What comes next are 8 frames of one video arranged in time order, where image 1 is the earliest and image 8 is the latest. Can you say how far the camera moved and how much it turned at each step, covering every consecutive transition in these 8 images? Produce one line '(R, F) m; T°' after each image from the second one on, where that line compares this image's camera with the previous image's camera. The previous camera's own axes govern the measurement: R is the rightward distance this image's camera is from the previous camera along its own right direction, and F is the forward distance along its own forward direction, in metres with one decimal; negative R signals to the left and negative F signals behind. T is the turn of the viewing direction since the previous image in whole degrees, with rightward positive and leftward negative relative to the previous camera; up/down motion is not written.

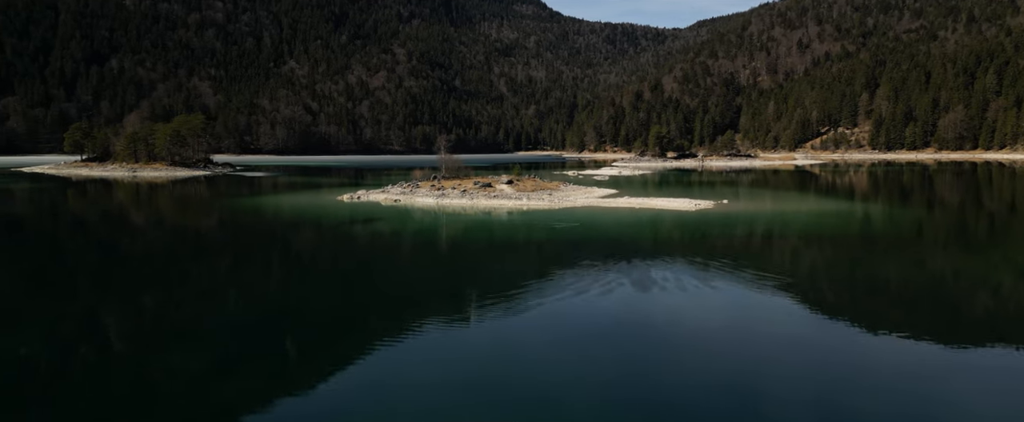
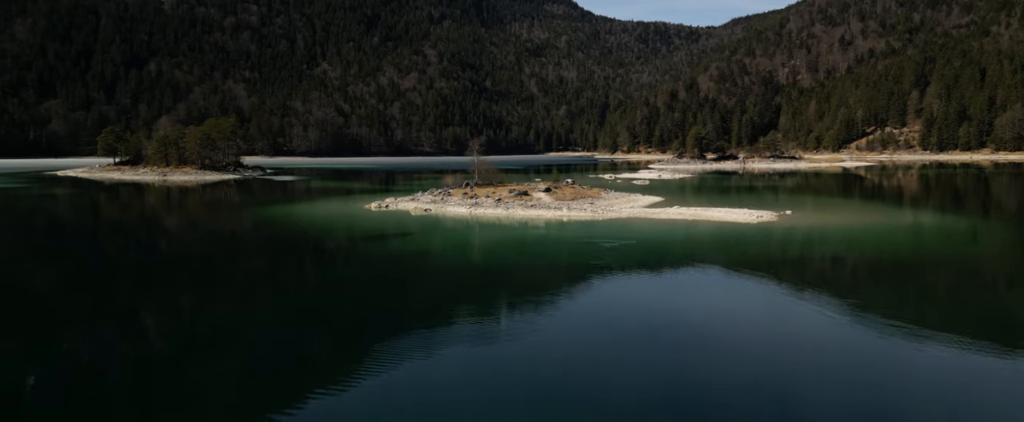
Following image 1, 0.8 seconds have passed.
(-0.2, +1.4) m; -3°
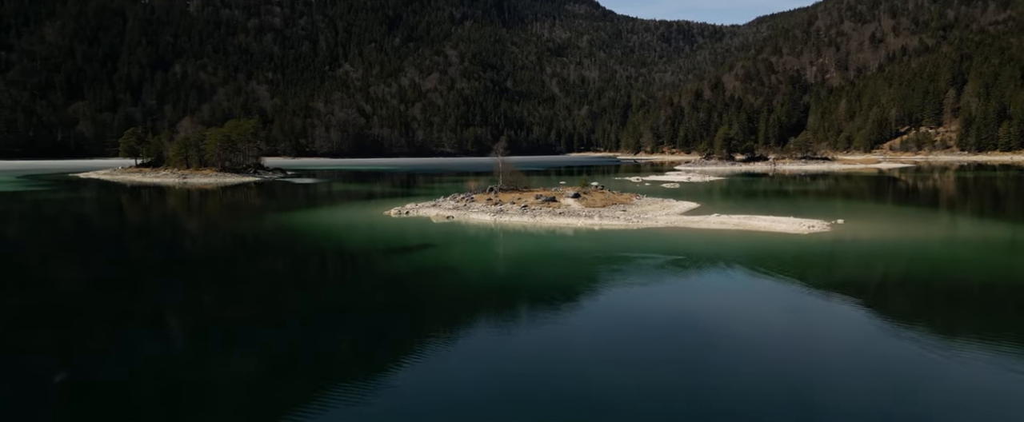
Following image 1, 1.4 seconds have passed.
(-0.2, +1.0) m; -2°
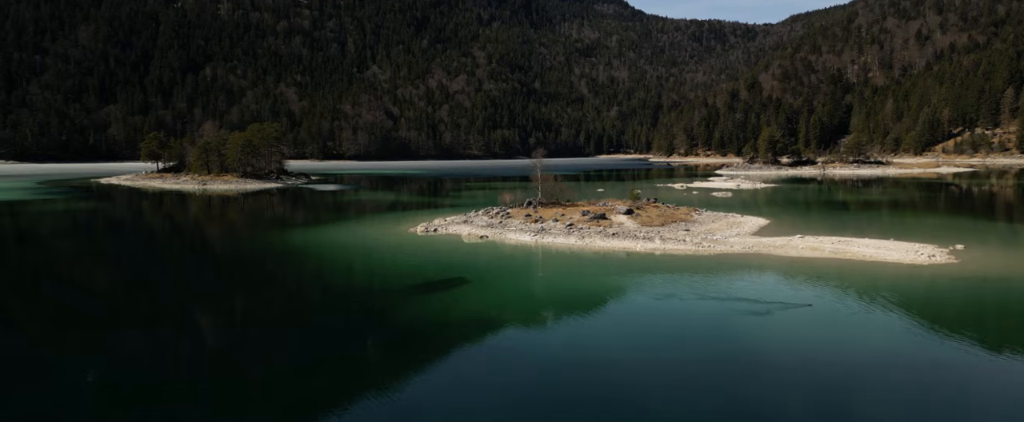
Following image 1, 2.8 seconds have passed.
(-0.4, +2.2) m; -2°
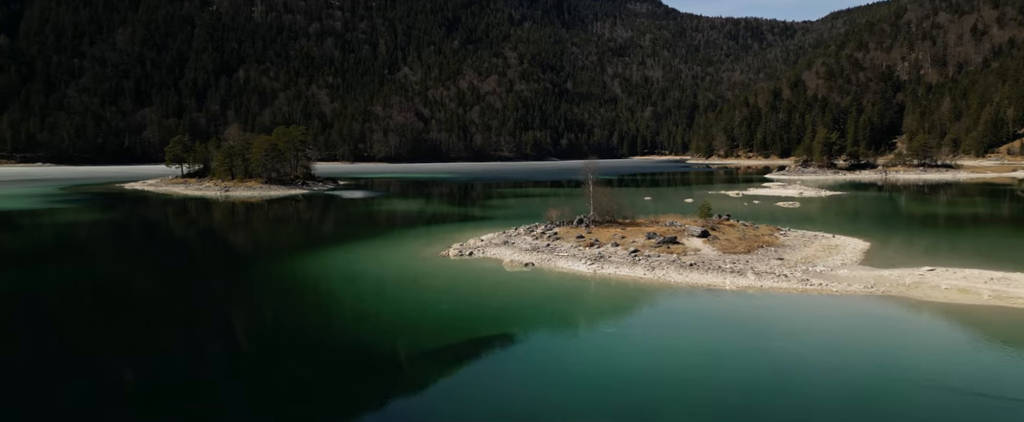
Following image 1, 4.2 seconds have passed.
(-0.4, +2.4) m; -3°
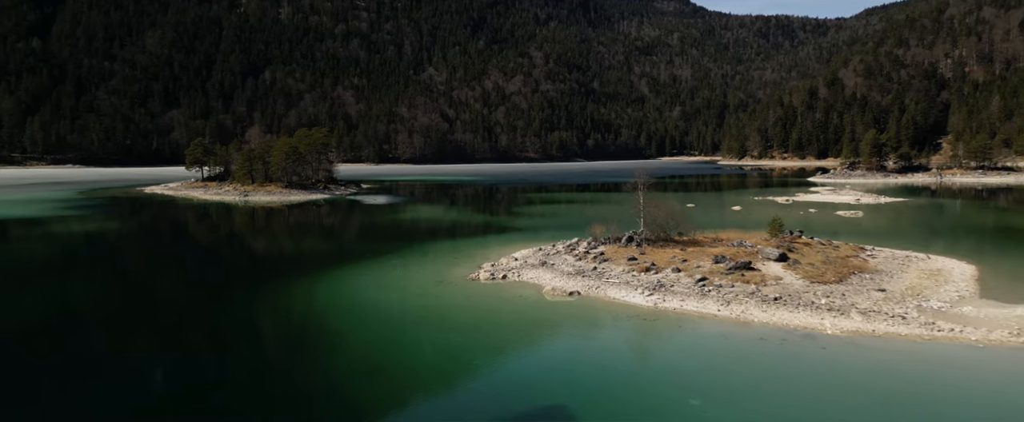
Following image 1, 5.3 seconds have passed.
(-0.3, +1.8) m; -2°
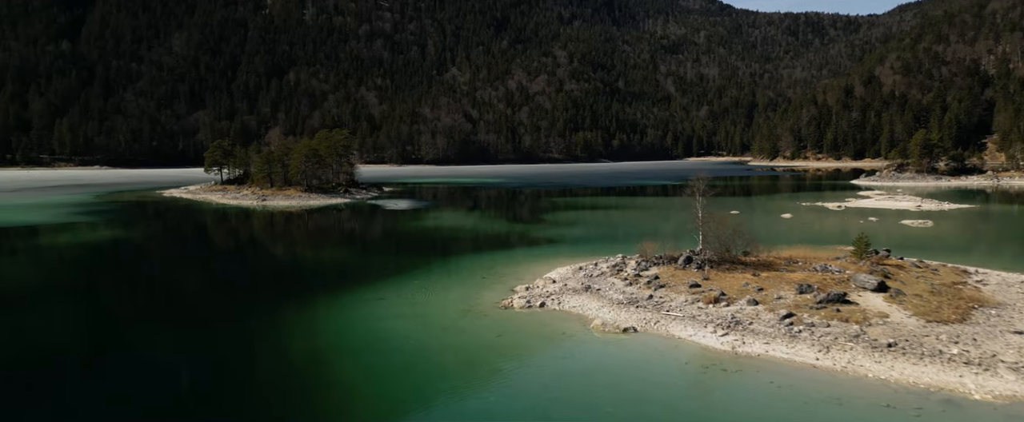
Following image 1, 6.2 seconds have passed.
(-0.3, +1.7) m; -2°
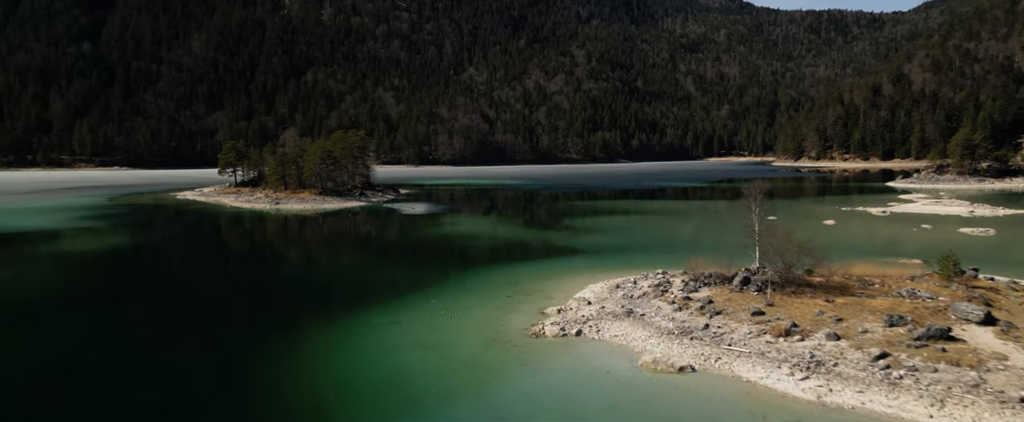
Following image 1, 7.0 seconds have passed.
(-0.2, +1.3) m; -1°
